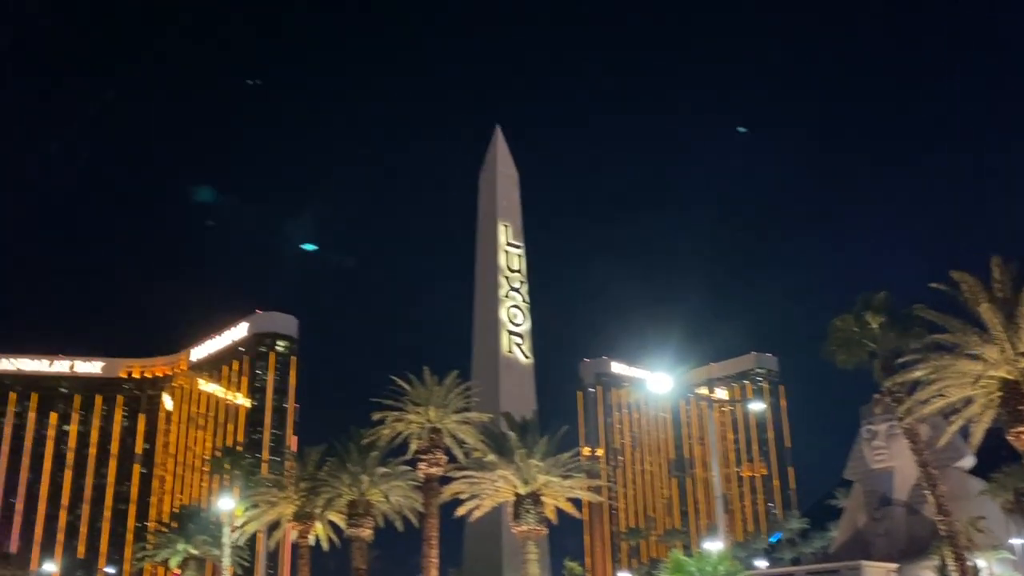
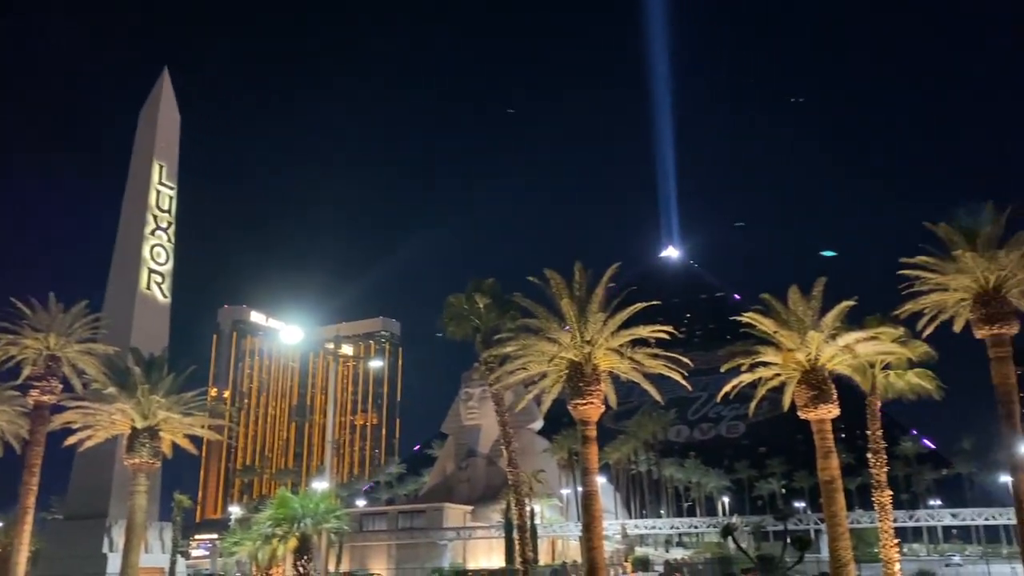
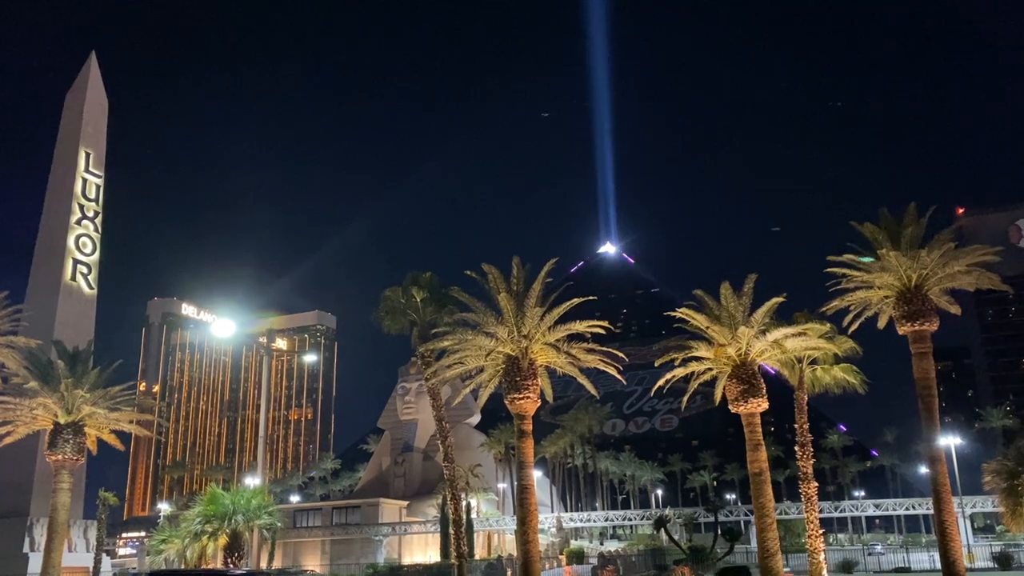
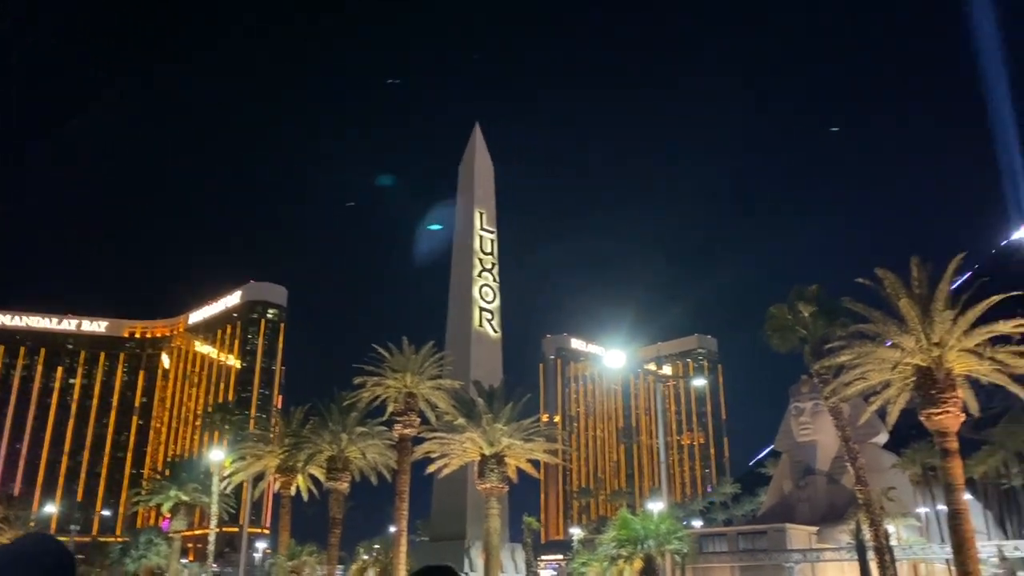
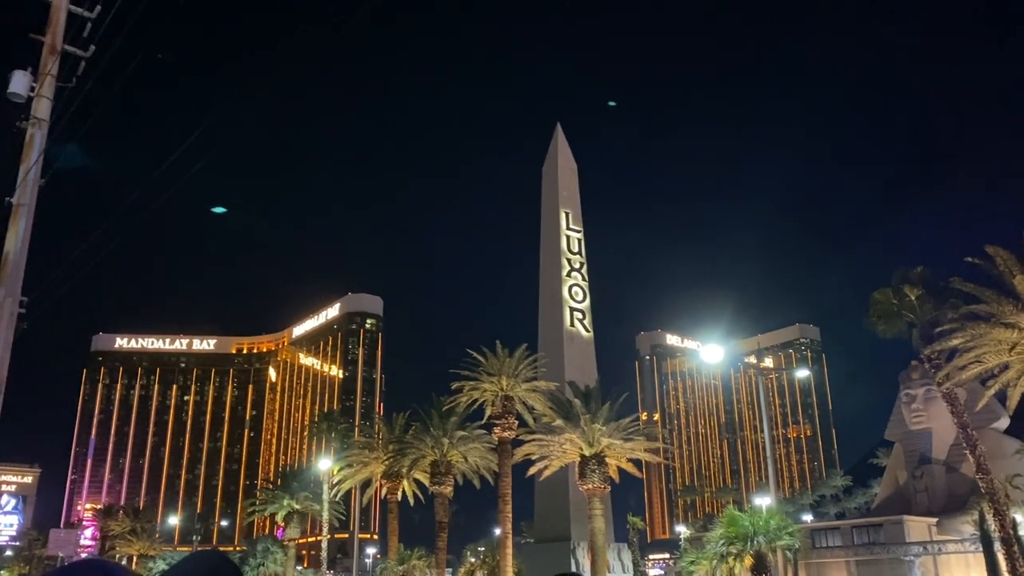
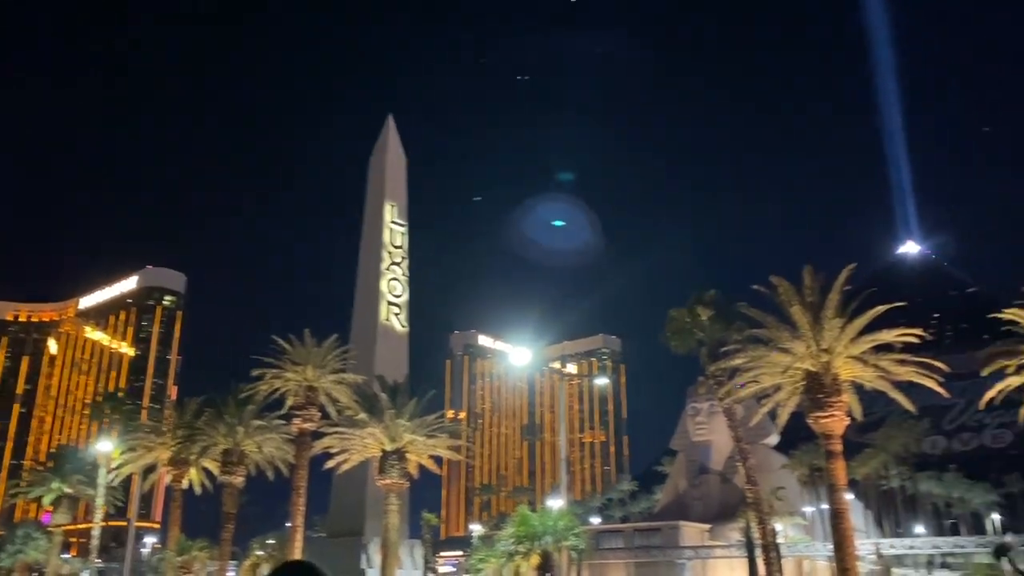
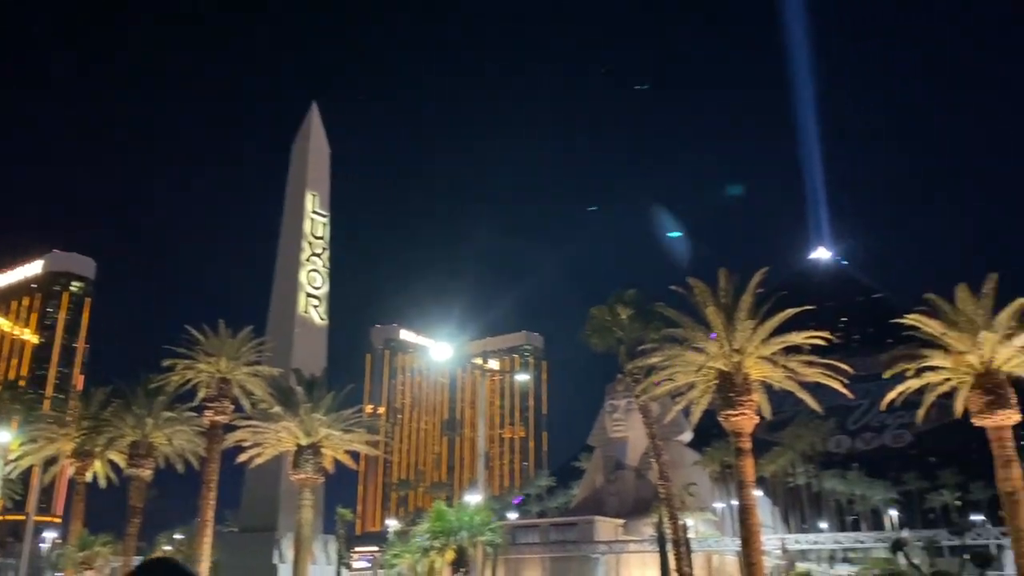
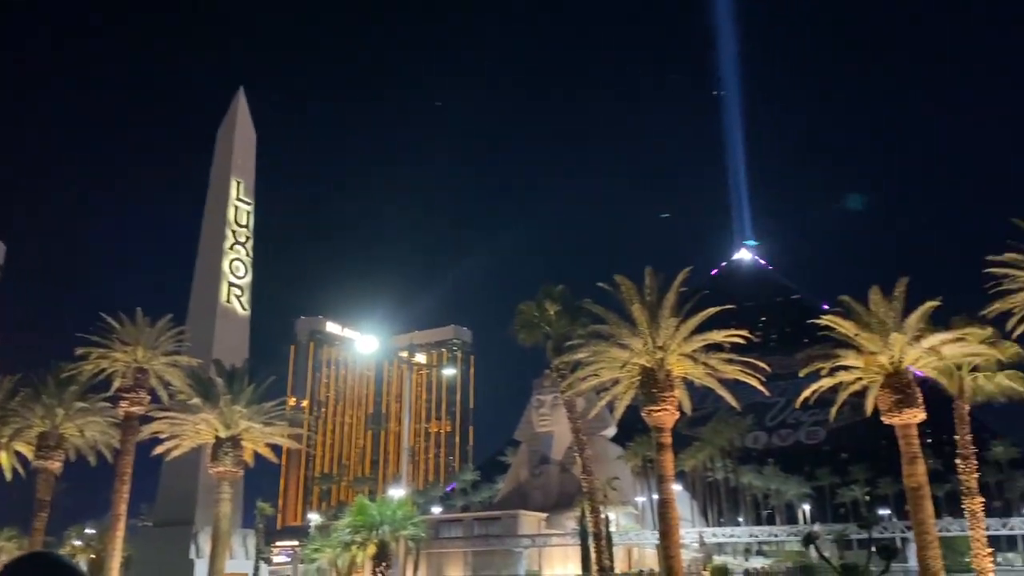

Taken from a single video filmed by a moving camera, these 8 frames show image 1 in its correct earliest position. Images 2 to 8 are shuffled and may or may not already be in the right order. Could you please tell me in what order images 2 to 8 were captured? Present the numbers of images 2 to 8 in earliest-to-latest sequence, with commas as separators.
5, 4, 6, 7, 8, 2, 3
